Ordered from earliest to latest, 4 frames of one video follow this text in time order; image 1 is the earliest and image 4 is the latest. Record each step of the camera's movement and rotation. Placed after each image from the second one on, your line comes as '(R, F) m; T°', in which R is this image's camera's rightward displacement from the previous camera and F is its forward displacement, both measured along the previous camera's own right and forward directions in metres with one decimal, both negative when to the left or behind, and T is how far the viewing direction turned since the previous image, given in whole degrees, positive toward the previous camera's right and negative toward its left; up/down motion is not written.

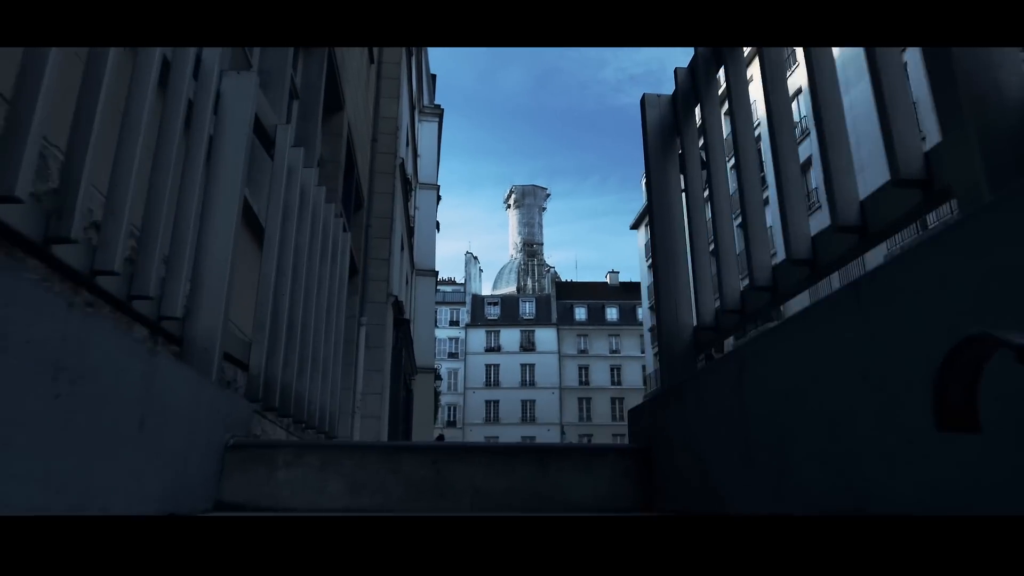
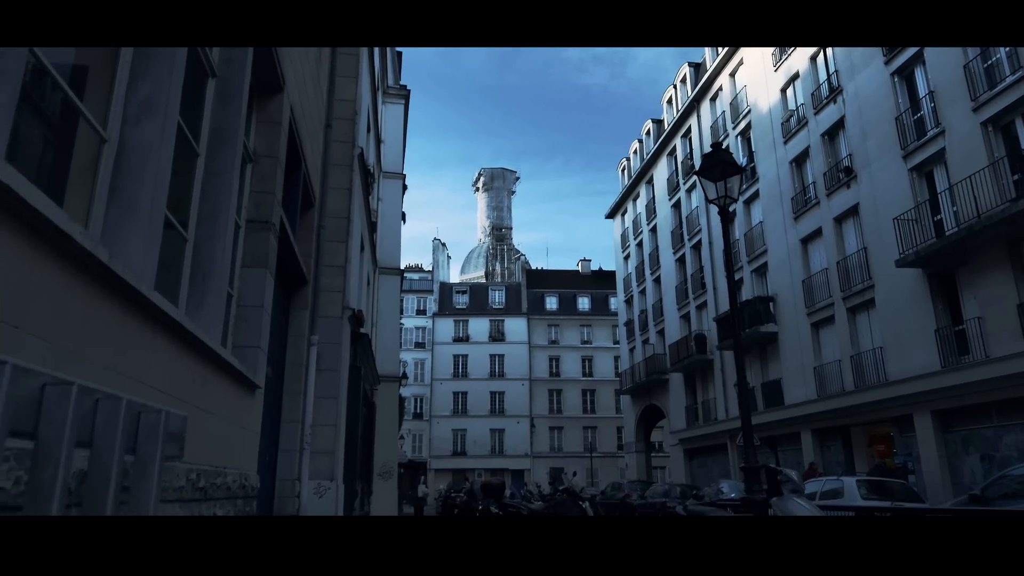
(-0.1, +1.8) m; +3°
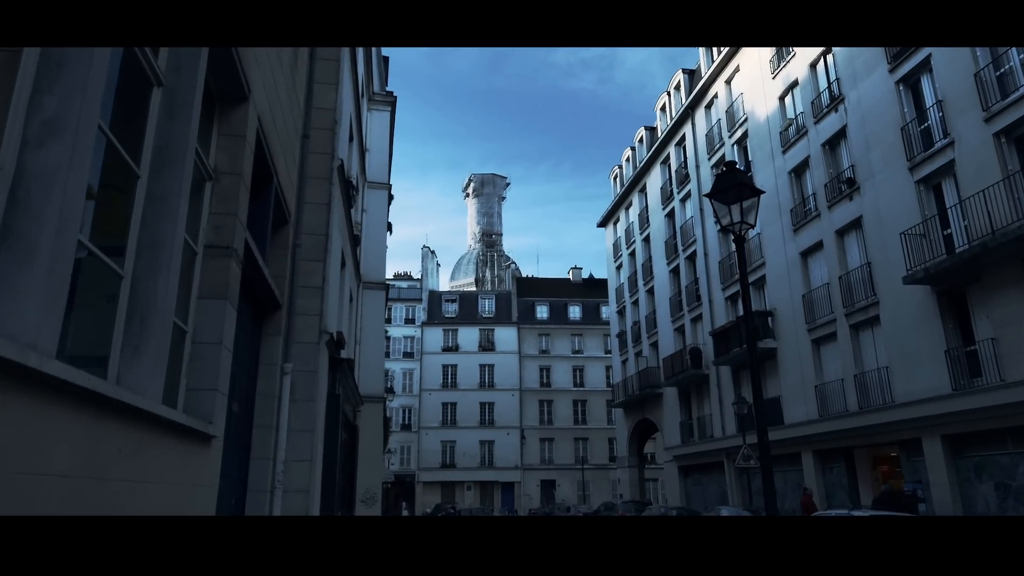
(0.0, +0.8) m; +1°
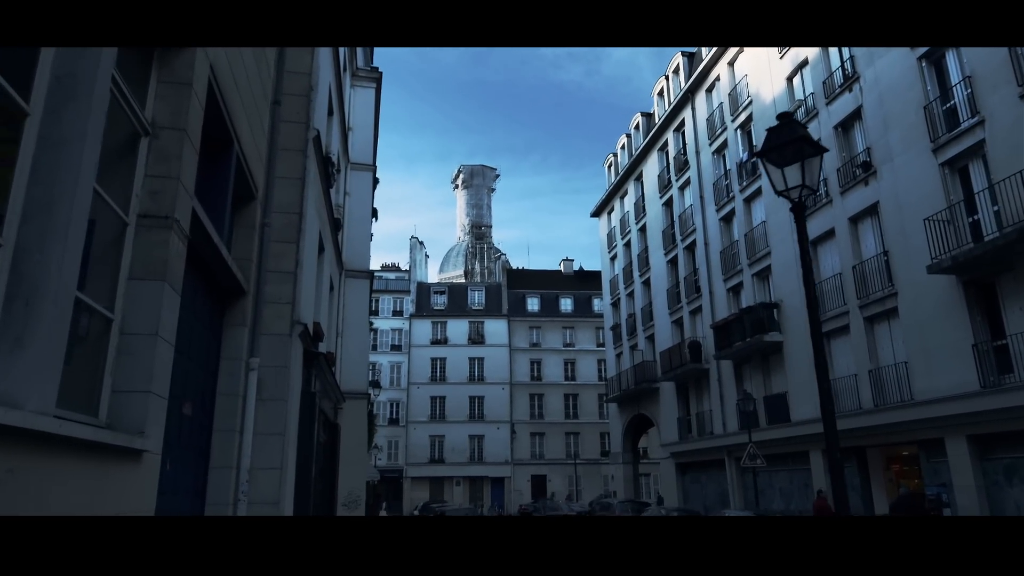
(-0.1, +1.1) m; +1°
